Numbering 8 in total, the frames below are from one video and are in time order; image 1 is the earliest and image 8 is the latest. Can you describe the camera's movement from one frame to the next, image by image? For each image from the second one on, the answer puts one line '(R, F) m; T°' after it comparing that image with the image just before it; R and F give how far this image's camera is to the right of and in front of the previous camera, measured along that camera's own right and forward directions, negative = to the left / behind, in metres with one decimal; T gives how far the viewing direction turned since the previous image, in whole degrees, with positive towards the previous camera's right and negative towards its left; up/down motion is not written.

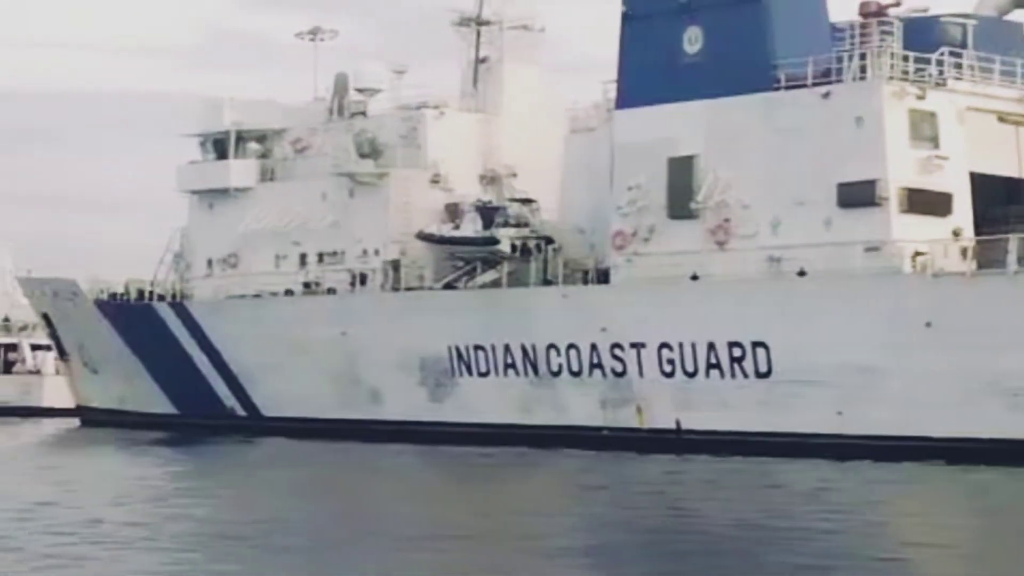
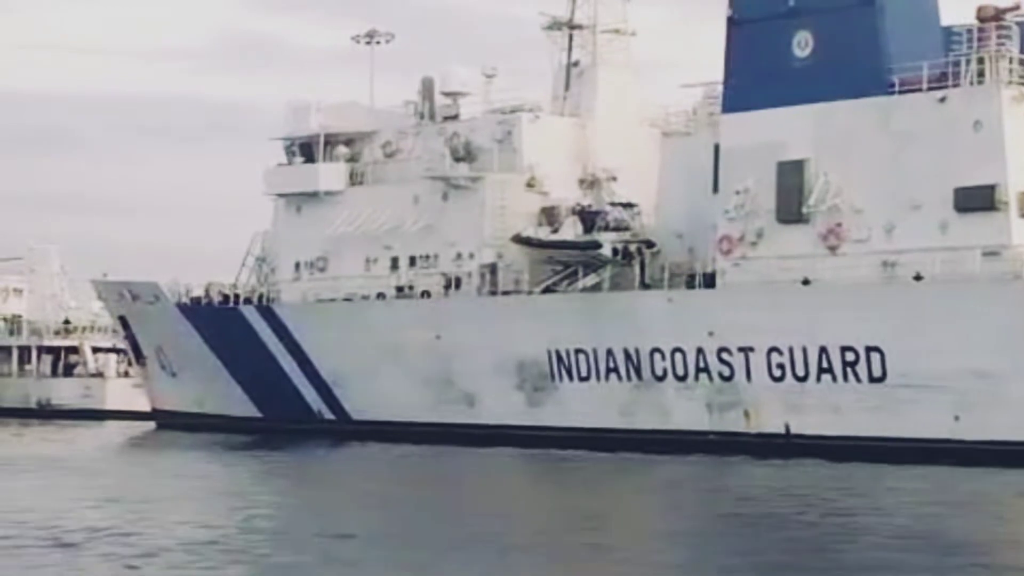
(-0.9, 0.0) m; -1°
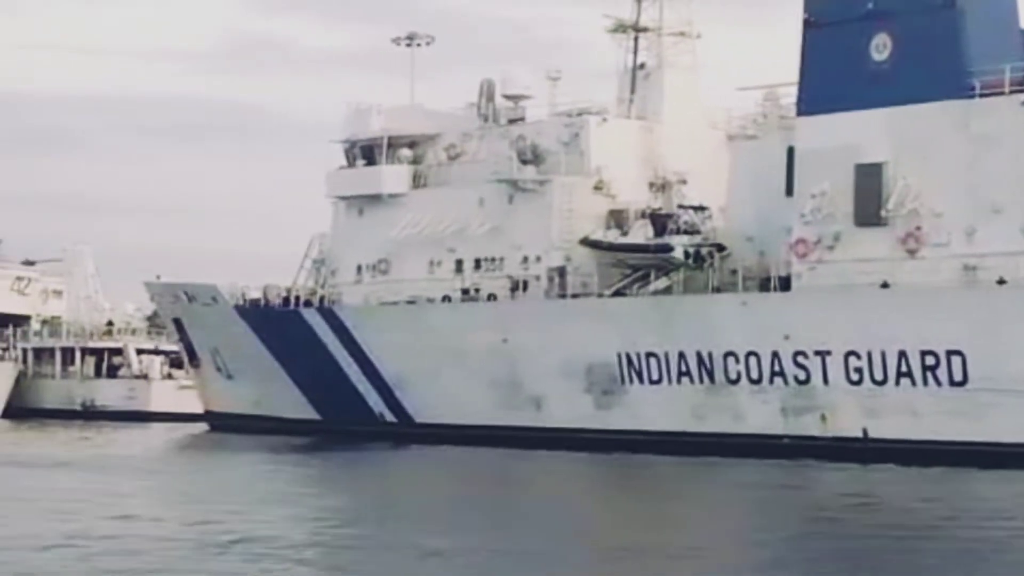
(-0.6, 0.0) m; 0°
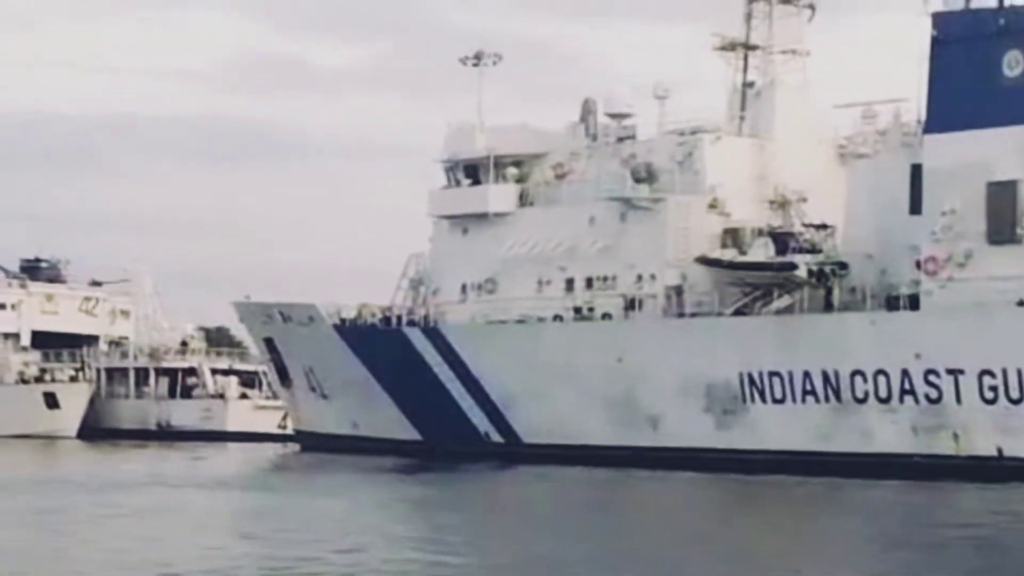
(-1.0, +0.1) m; -1°
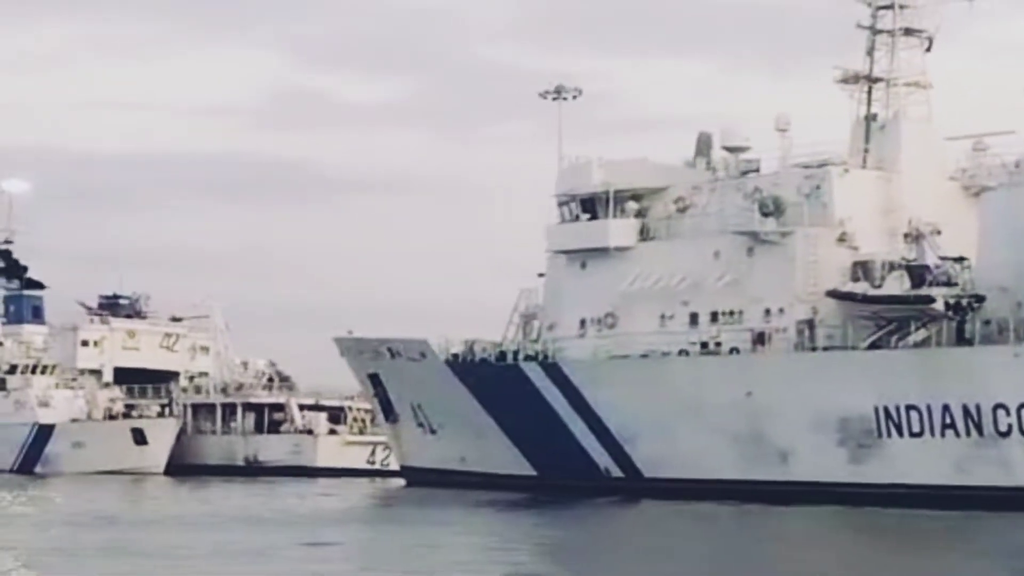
(-1.0, 0.0) m; -1°
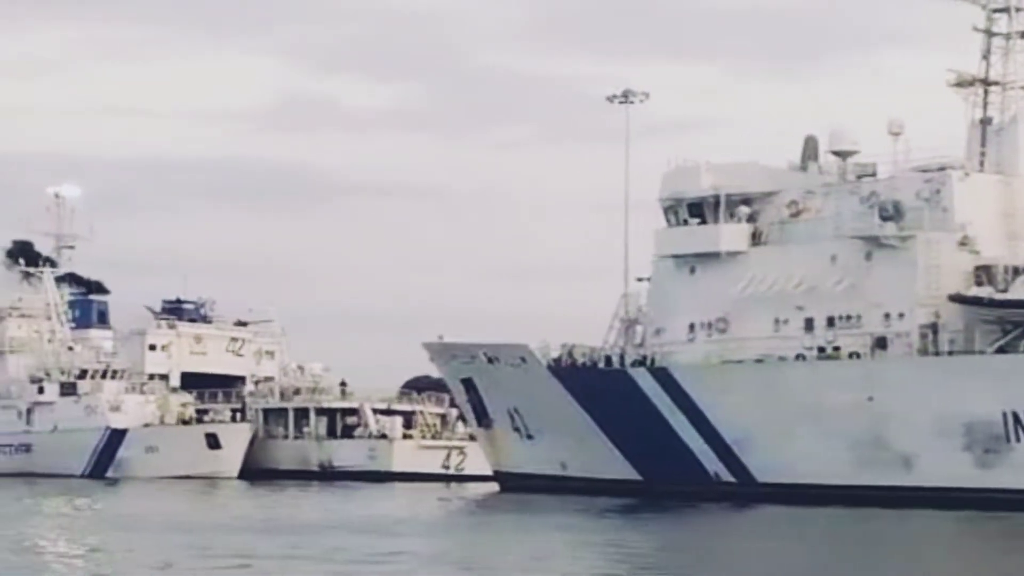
(-1.1, +0.1) m; -1°
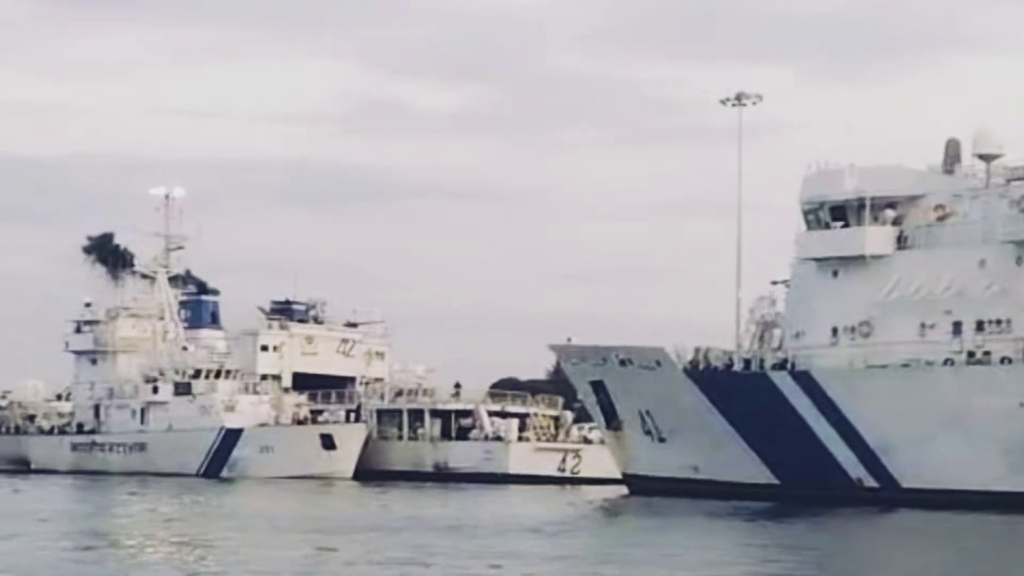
(-0.8, 0.0) m; -2°
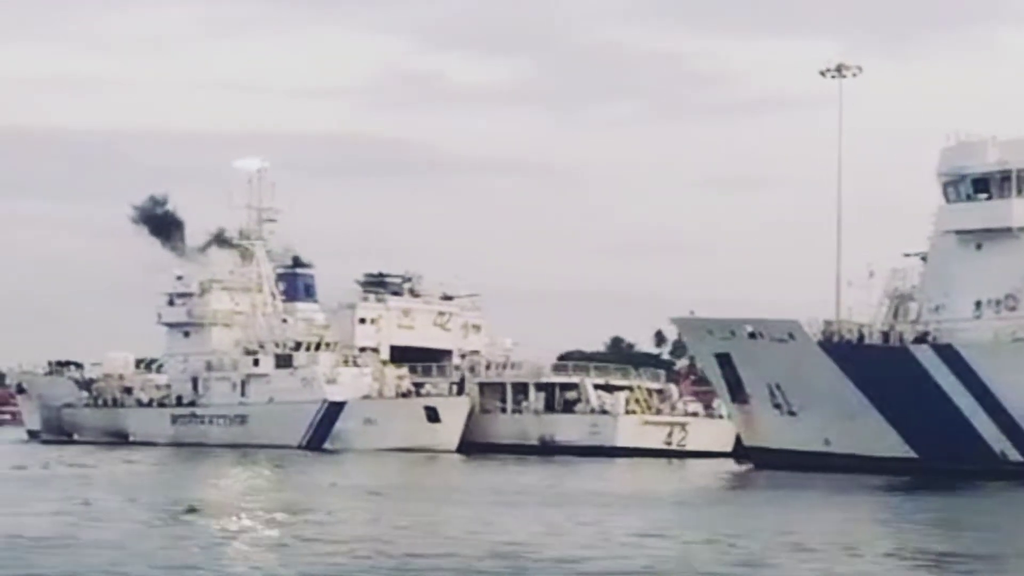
(-1.1, +0.1) m; -1°
